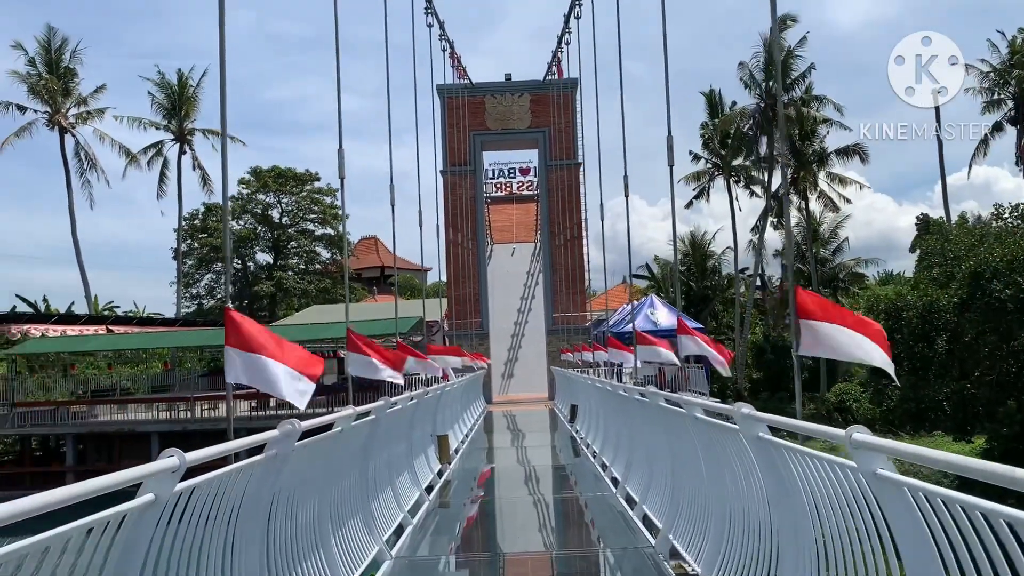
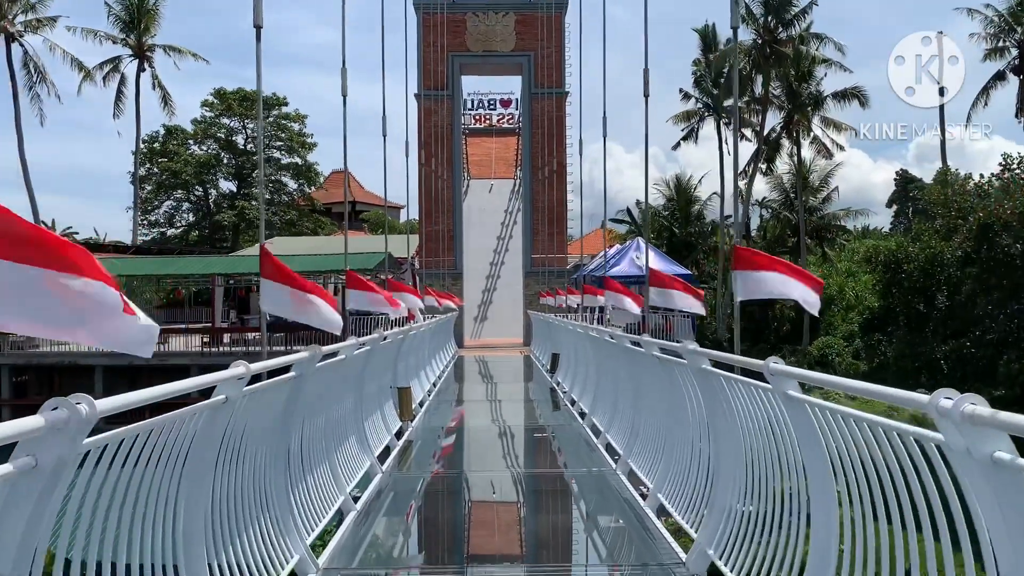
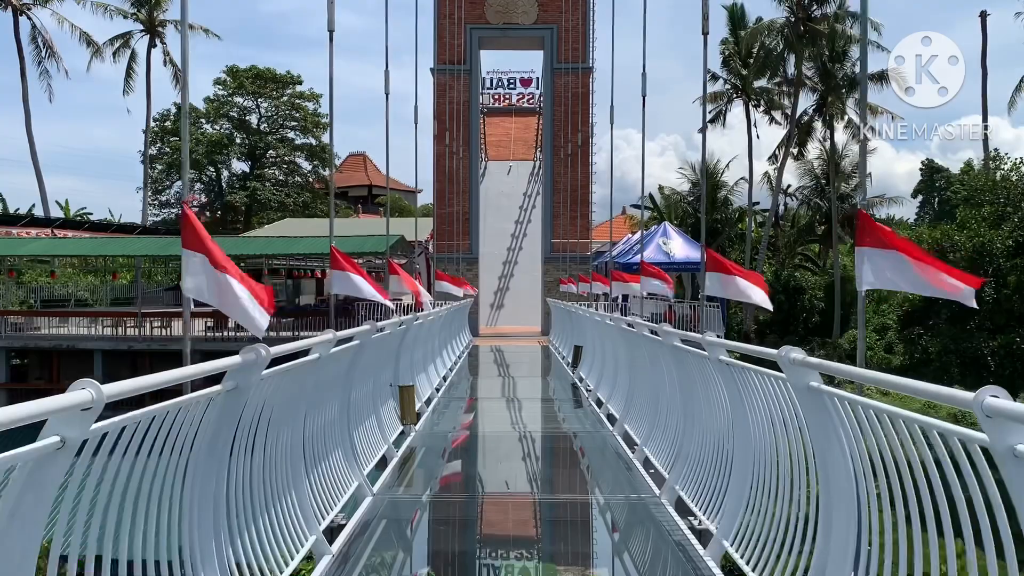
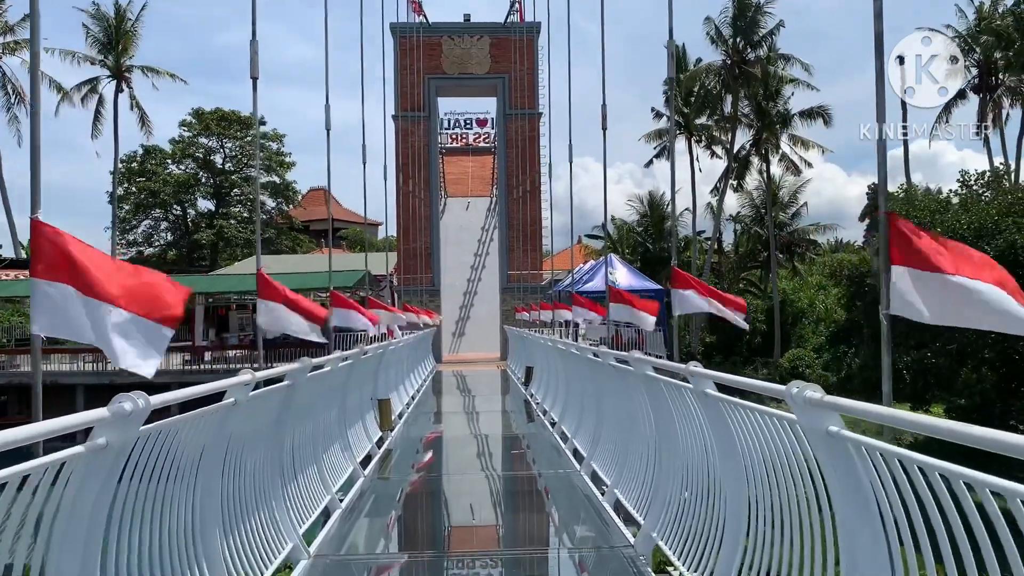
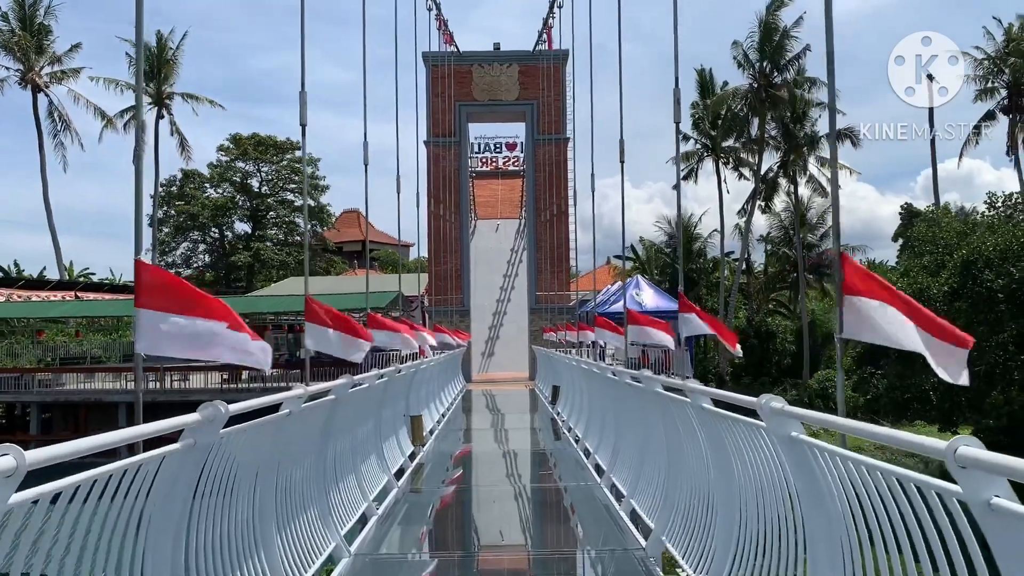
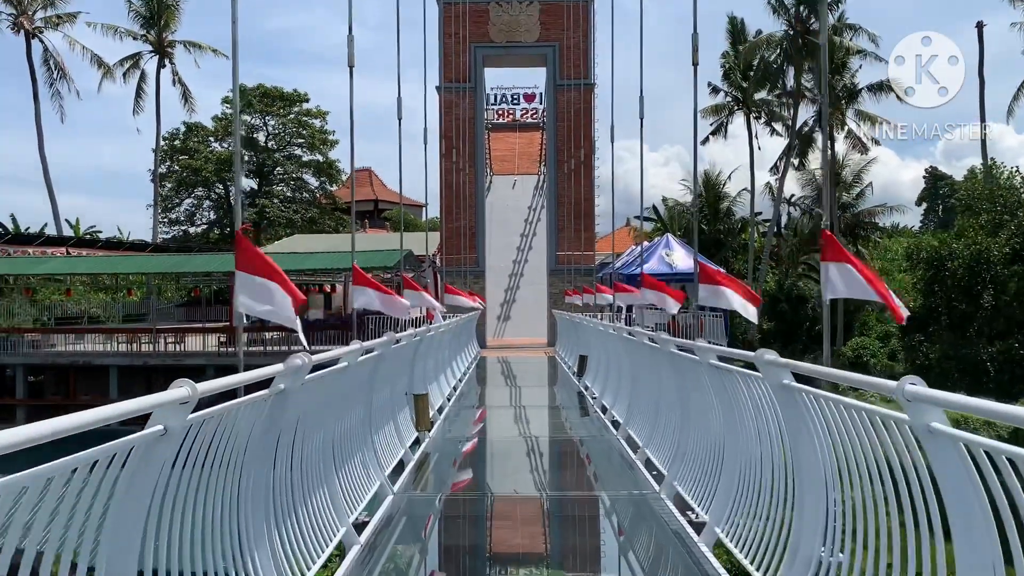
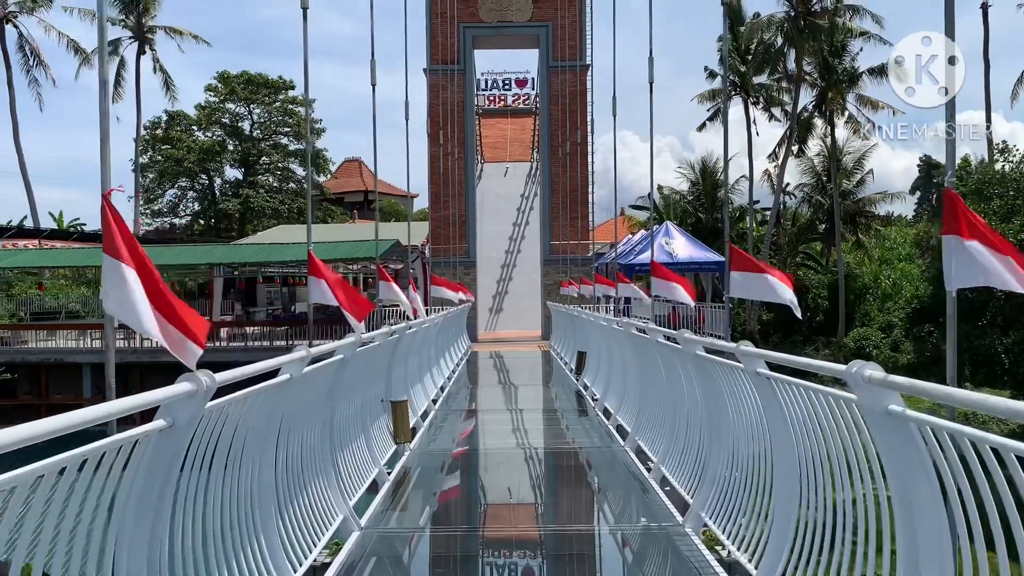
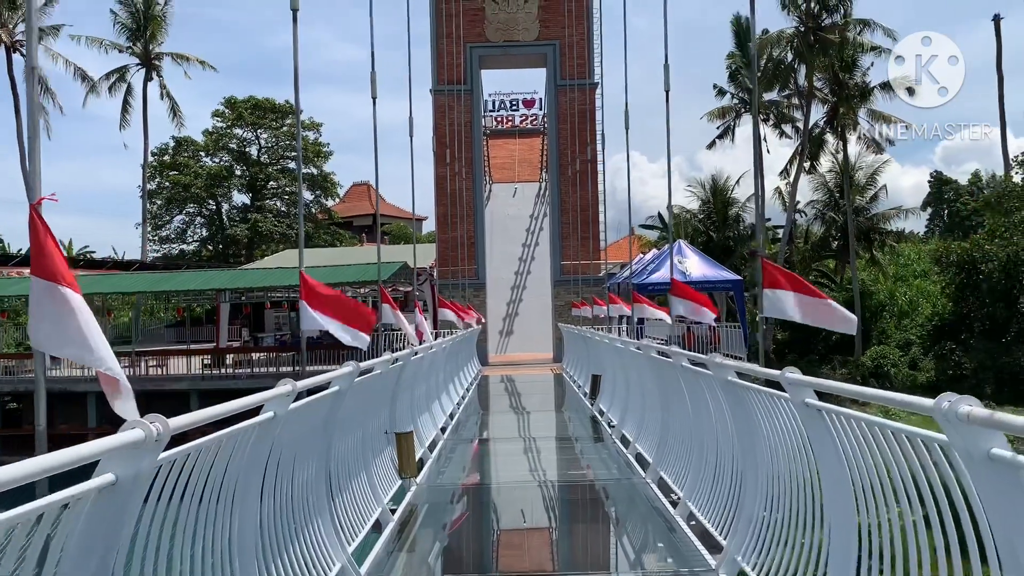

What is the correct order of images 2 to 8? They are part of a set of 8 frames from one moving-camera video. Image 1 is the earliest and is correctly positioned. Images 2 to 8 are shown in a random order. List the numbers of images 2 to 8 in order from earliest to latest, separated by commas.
5, 4, 2, 6, 3, 7, 8
